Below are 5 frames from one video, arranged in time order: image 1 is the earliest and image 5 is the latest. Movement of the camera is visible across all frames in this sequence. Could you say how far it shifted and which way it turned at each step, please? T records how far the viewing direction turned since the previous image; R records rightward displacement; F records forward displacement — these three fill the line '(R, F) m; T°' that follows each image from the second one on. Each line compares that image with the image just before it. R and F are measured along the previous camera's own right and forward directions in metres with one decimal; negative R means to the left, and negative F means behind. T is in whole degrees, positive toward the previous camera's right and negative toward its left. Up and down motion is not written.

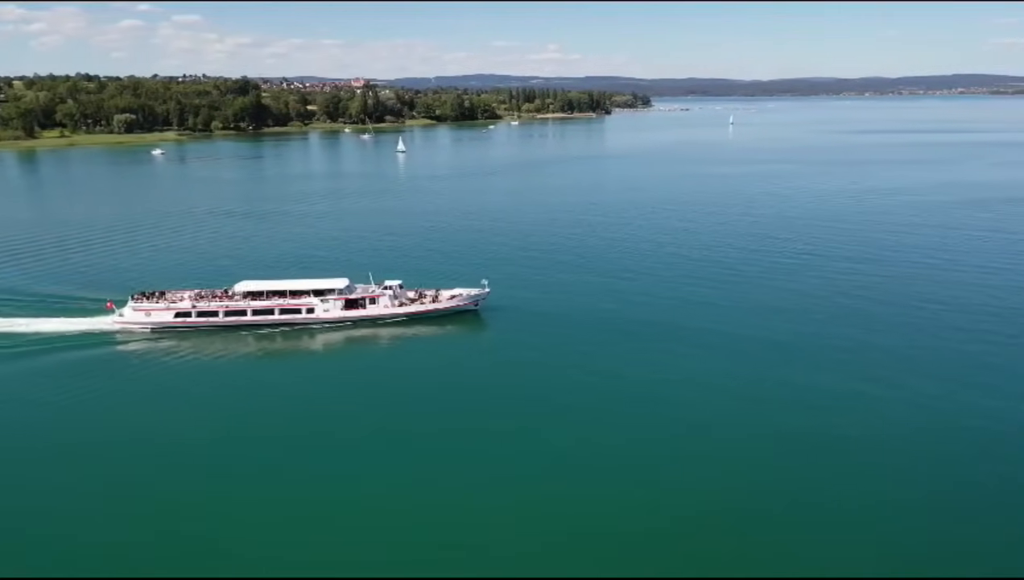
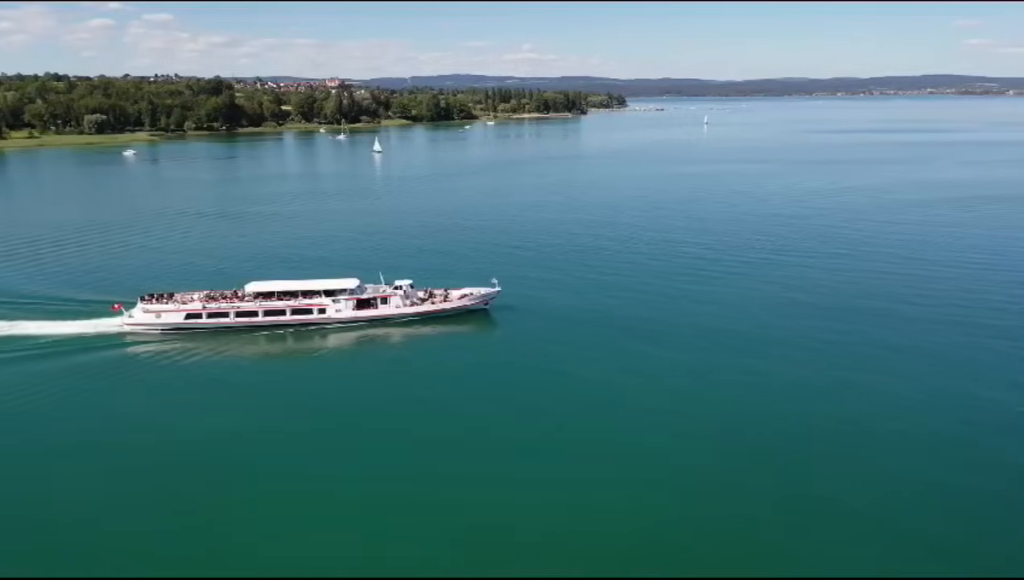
(+1.9, +1.3) m; -12°
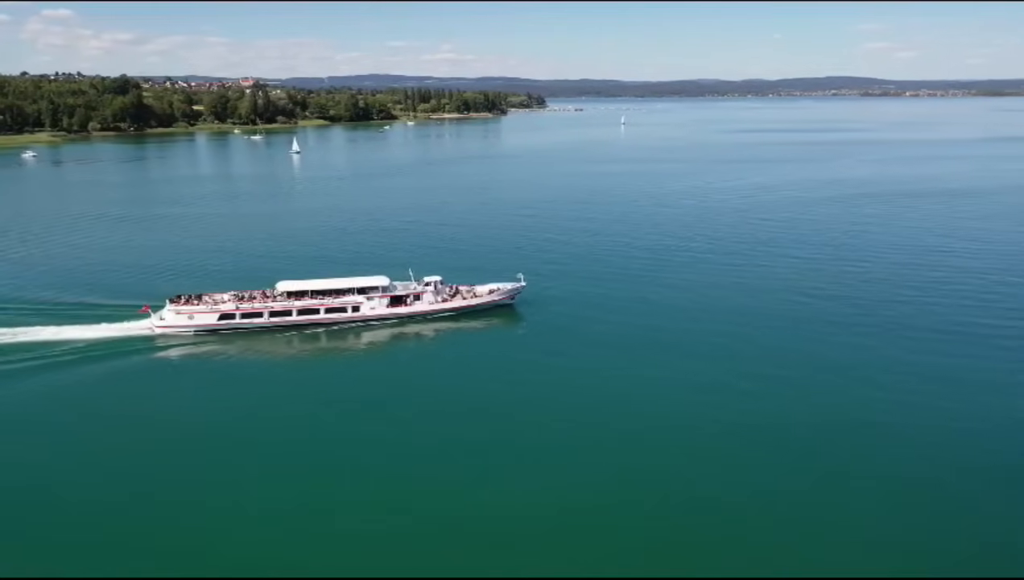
(-0.4, -0.5) m; +6°
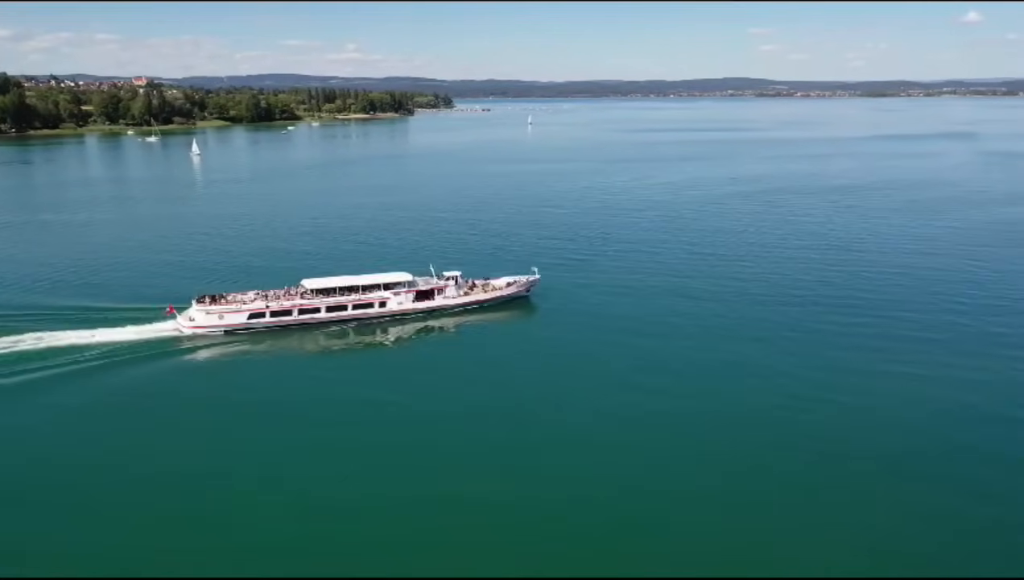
(-1.0, -0.6) m; +7°
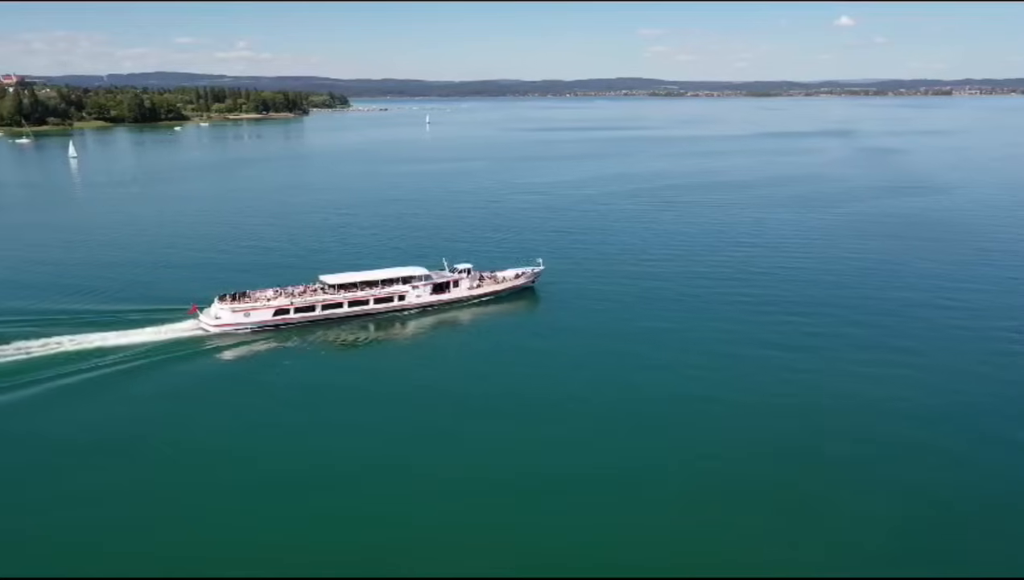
(-1.4, -0.2) m; +7°
